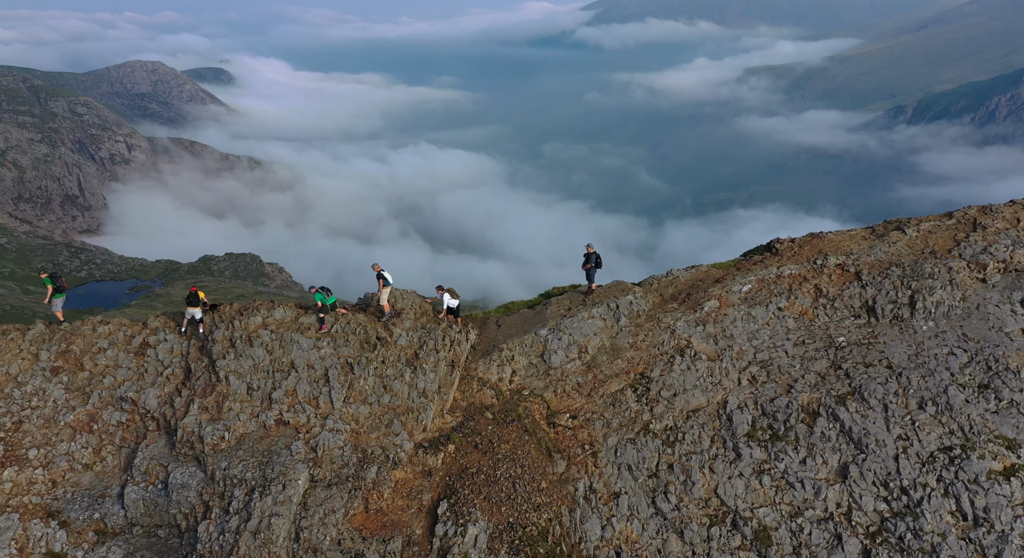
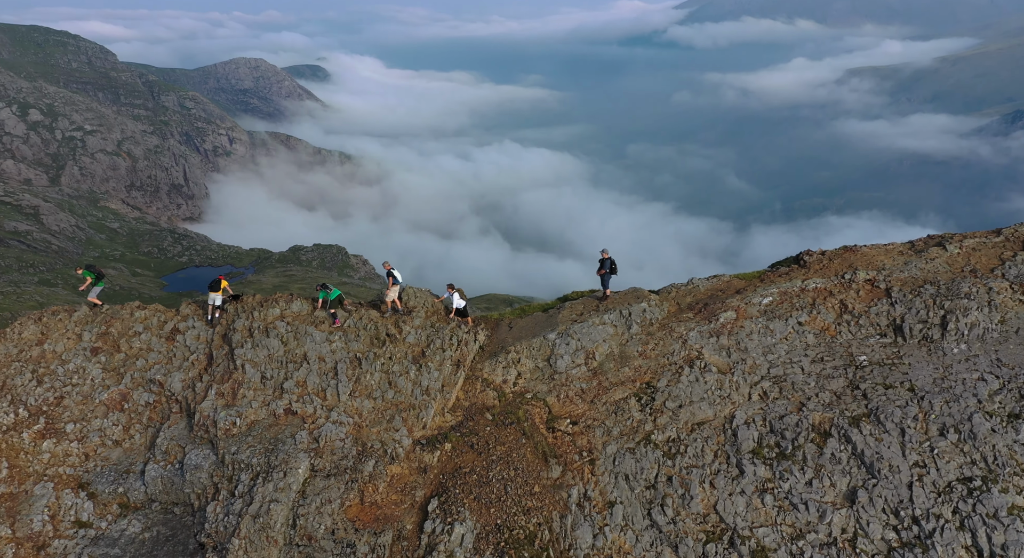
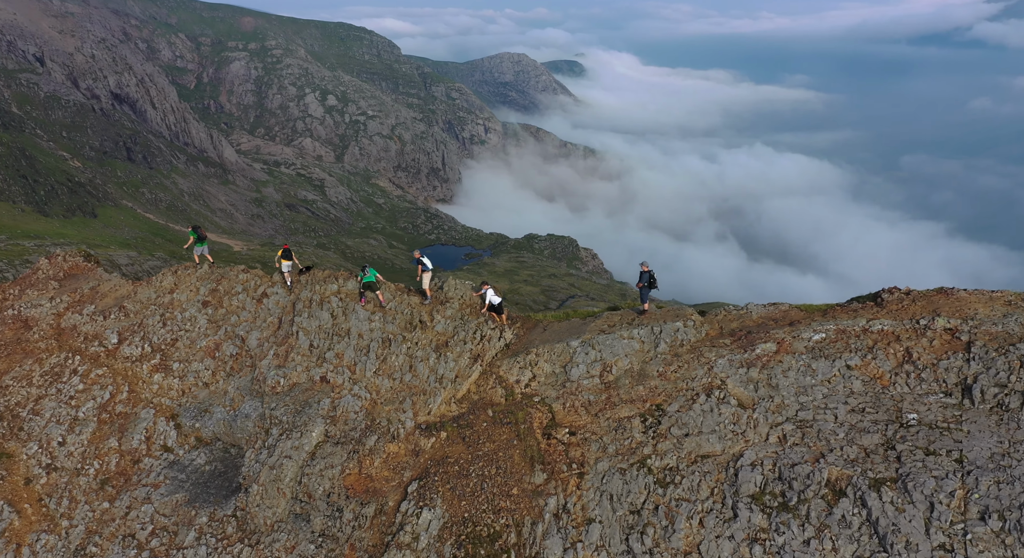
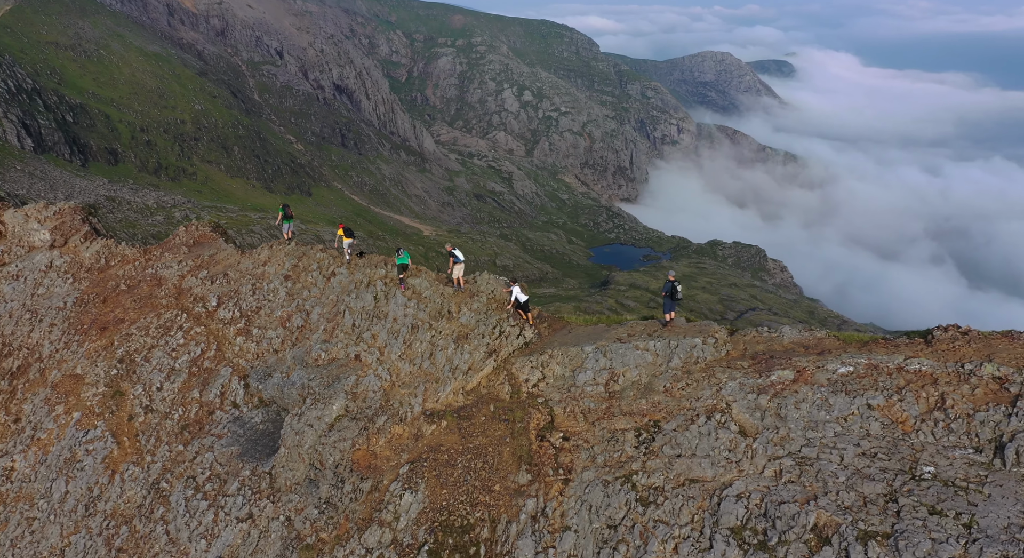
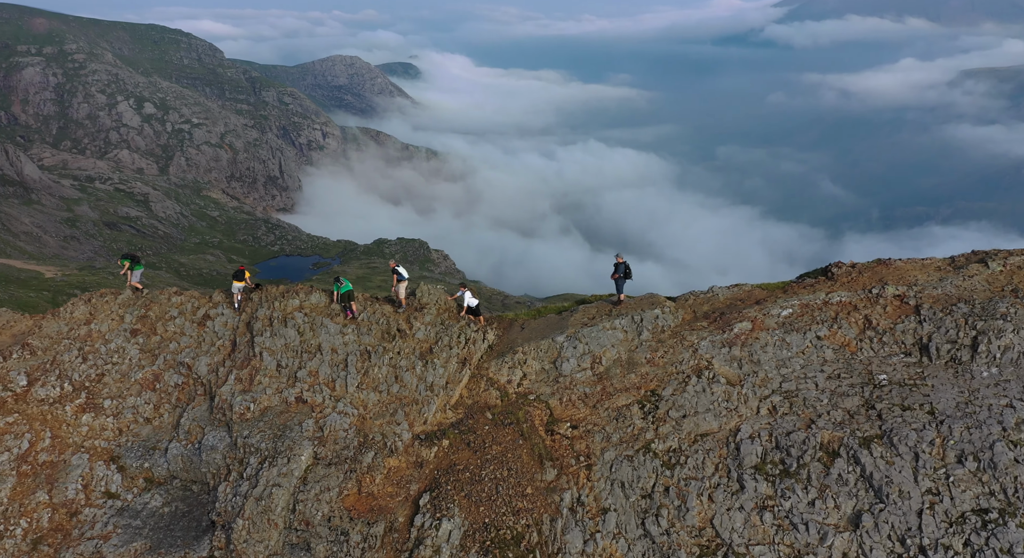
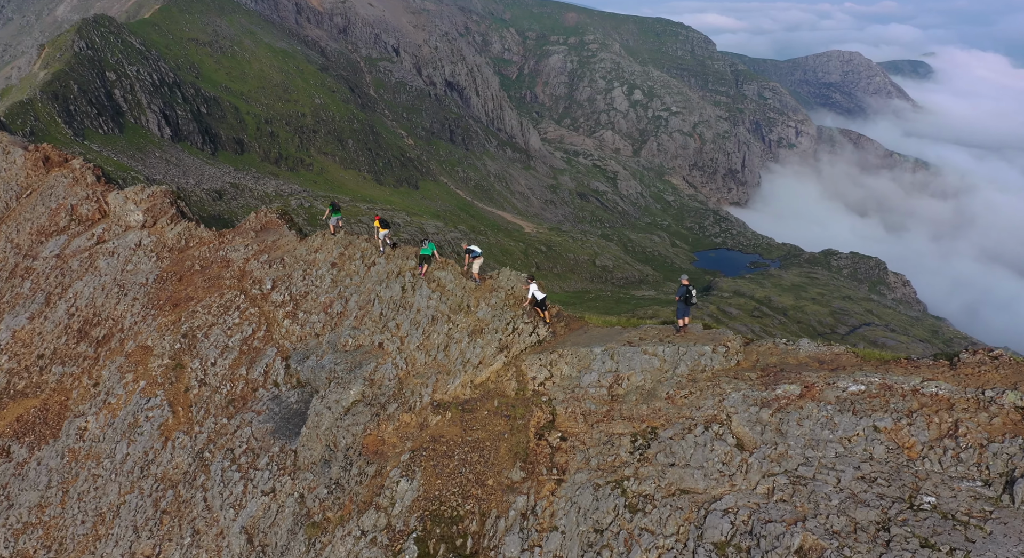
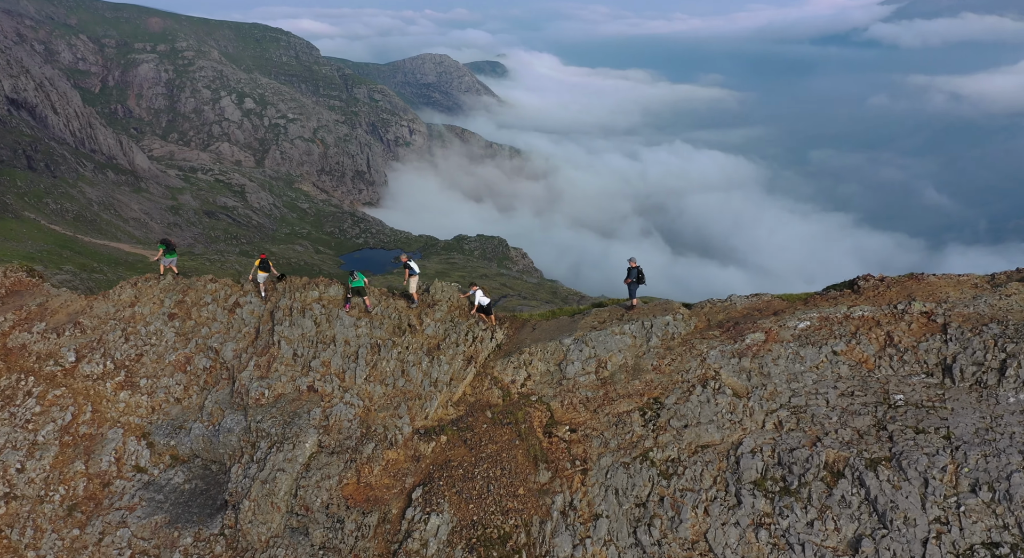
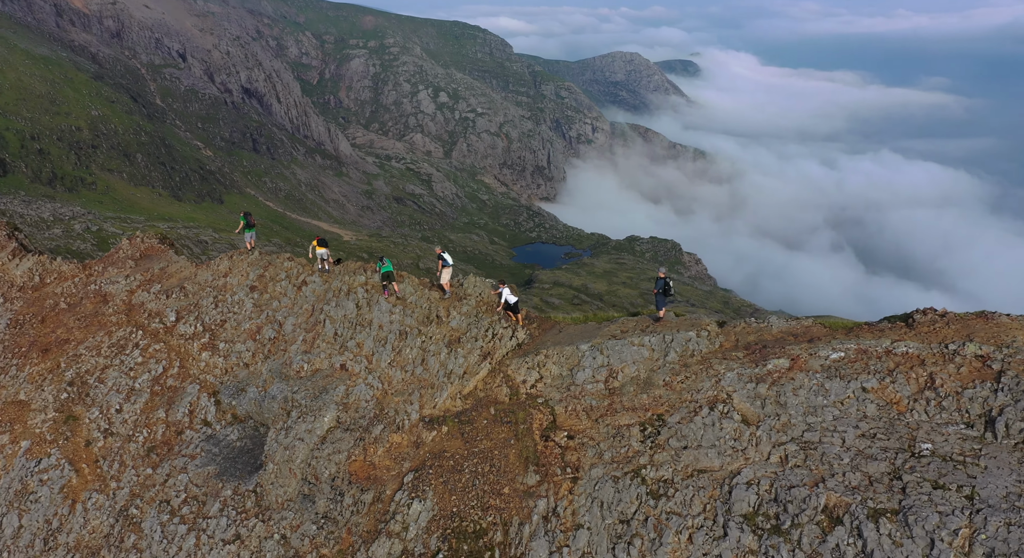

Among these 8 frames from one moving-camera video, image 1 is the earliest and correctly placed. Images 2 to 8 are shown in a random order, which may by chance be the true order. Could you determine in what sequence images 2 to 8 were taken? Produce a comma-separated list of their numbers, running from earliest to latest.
2, 5, 7, 3, 8, 4, 6
